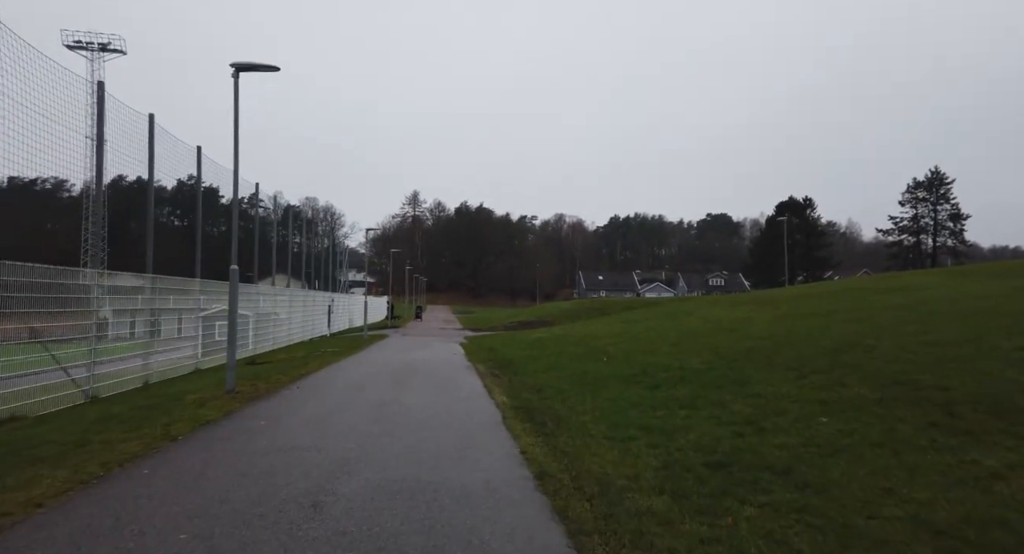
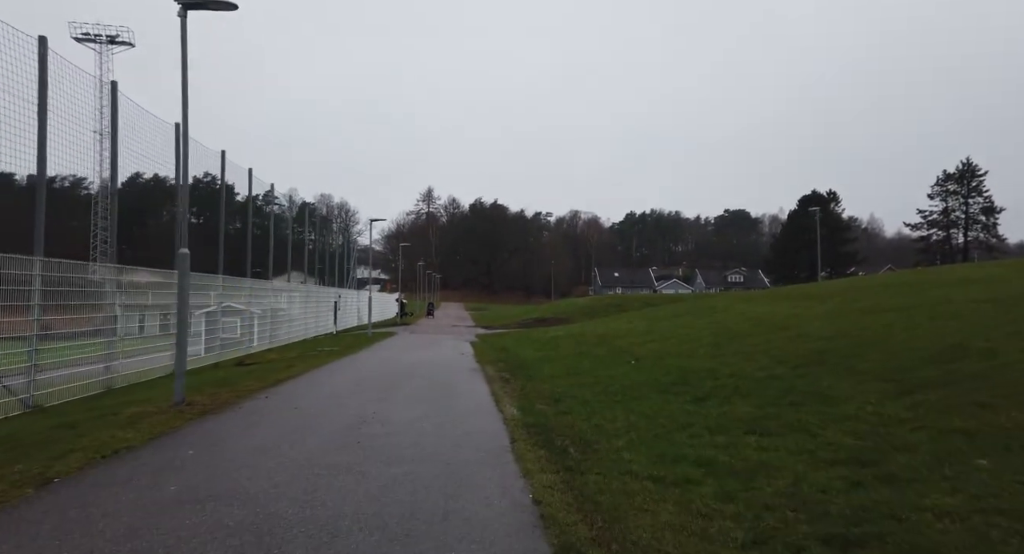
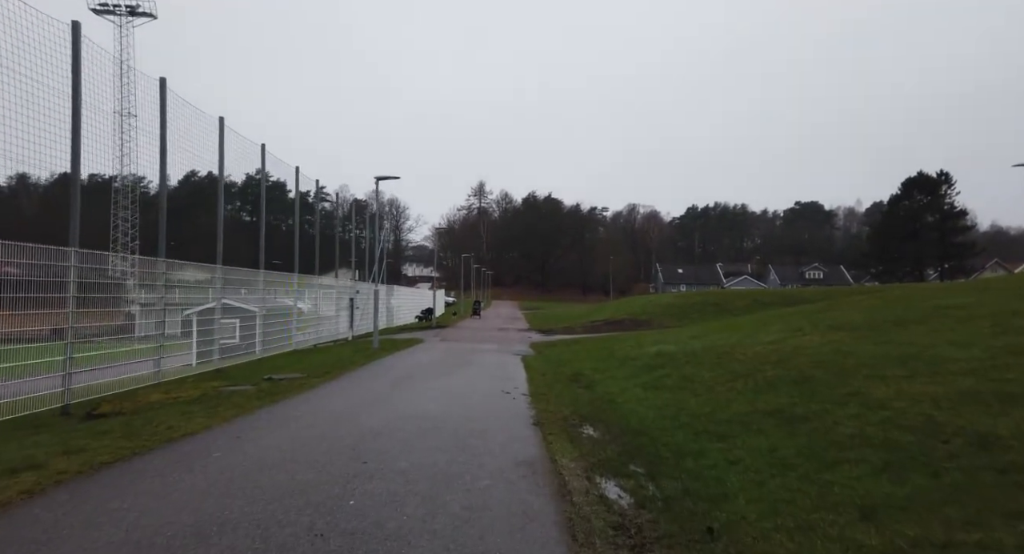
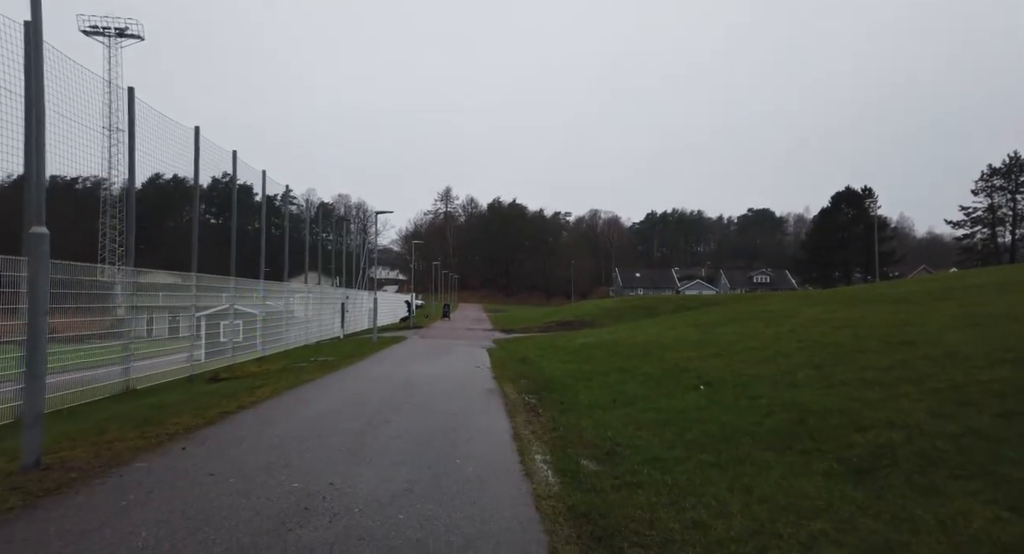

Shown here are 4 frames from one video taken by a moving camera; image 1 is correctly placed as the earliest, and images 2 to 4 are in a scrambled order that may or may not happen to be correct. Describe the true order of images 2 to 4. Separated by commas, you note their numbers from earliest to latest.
2, 4, 3
